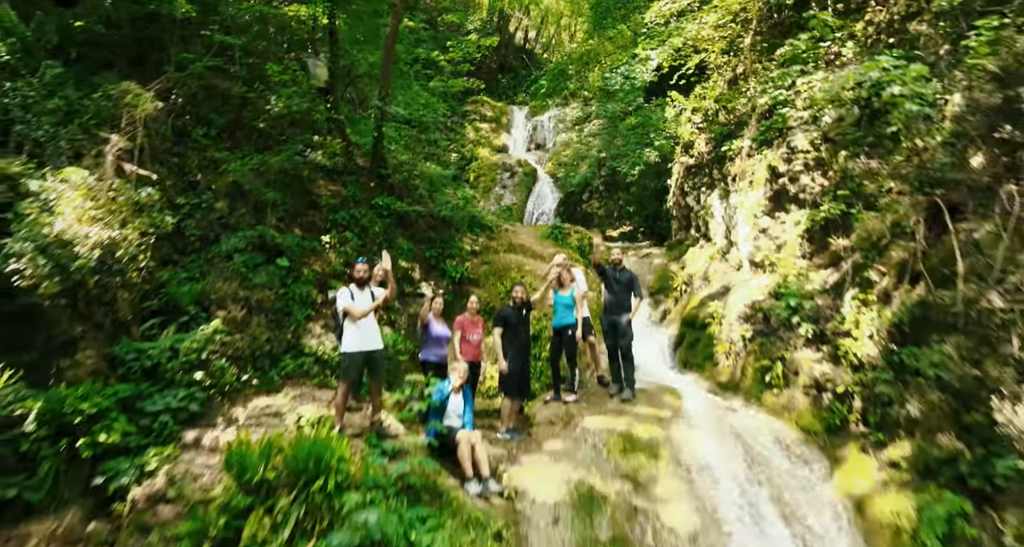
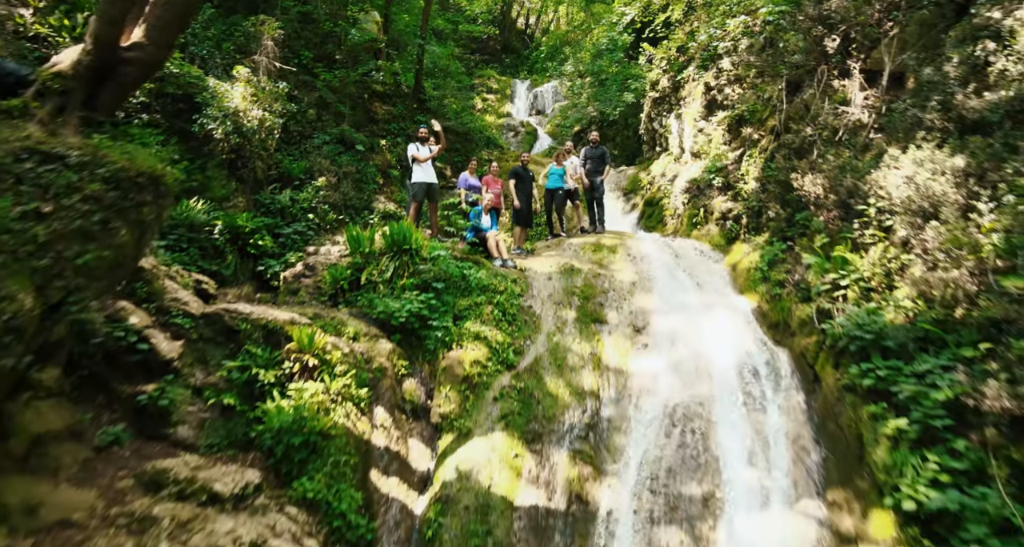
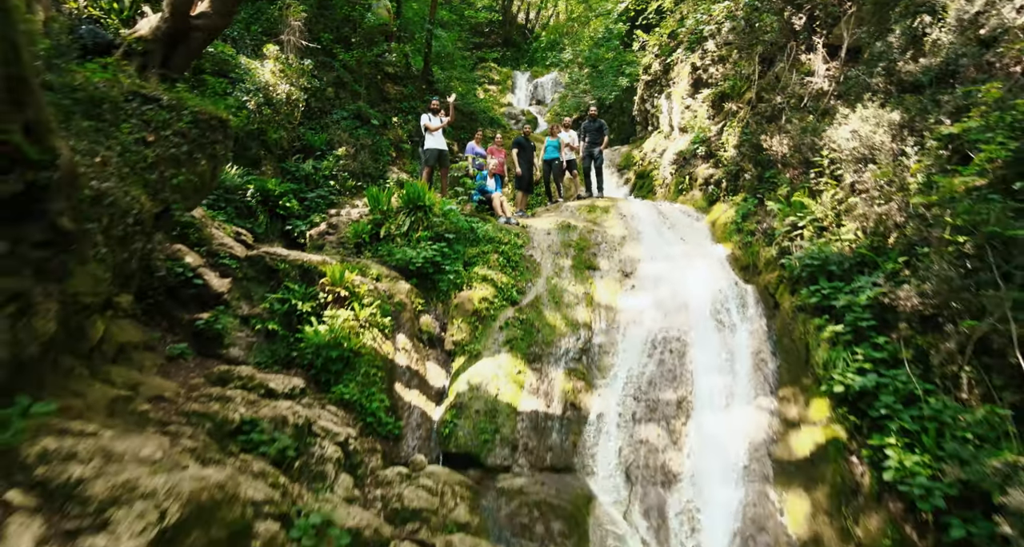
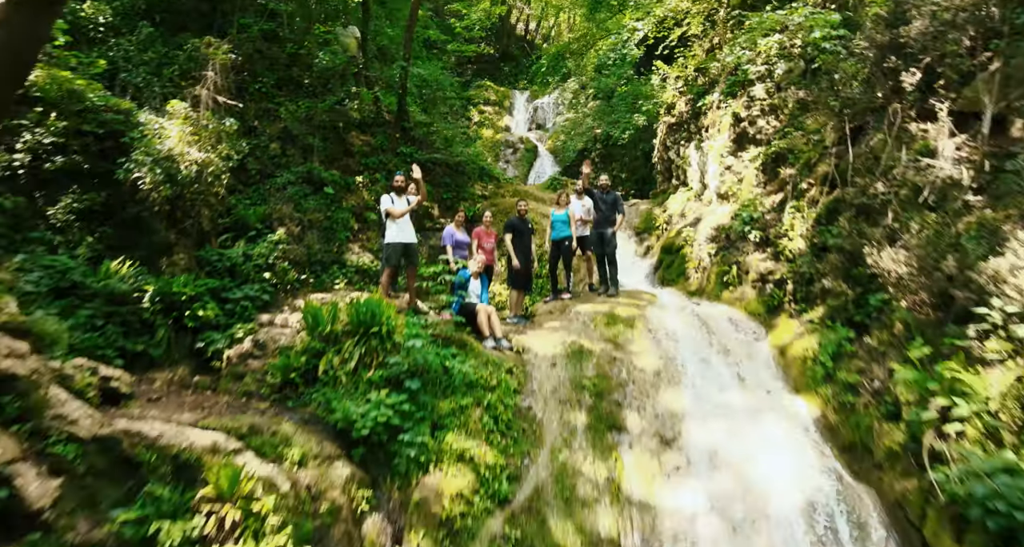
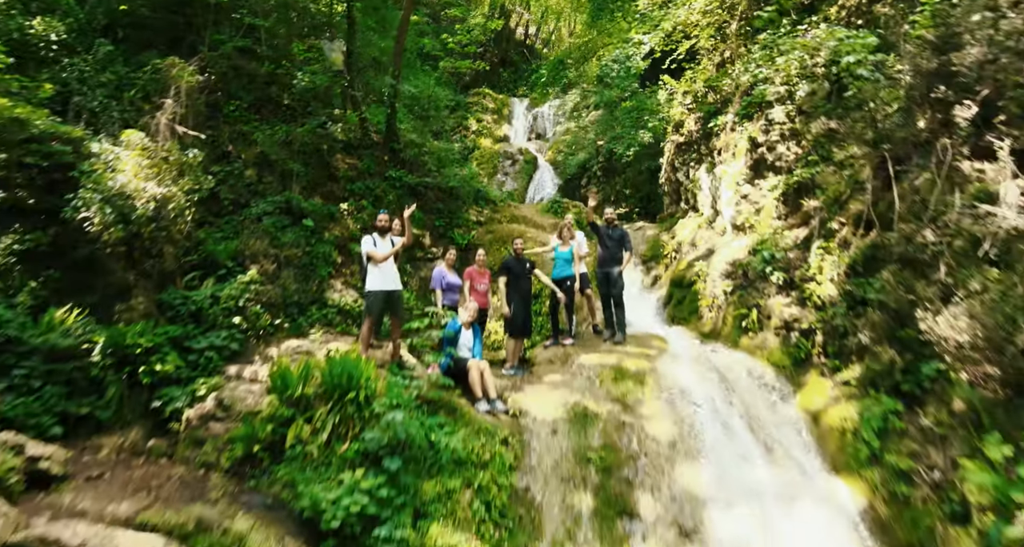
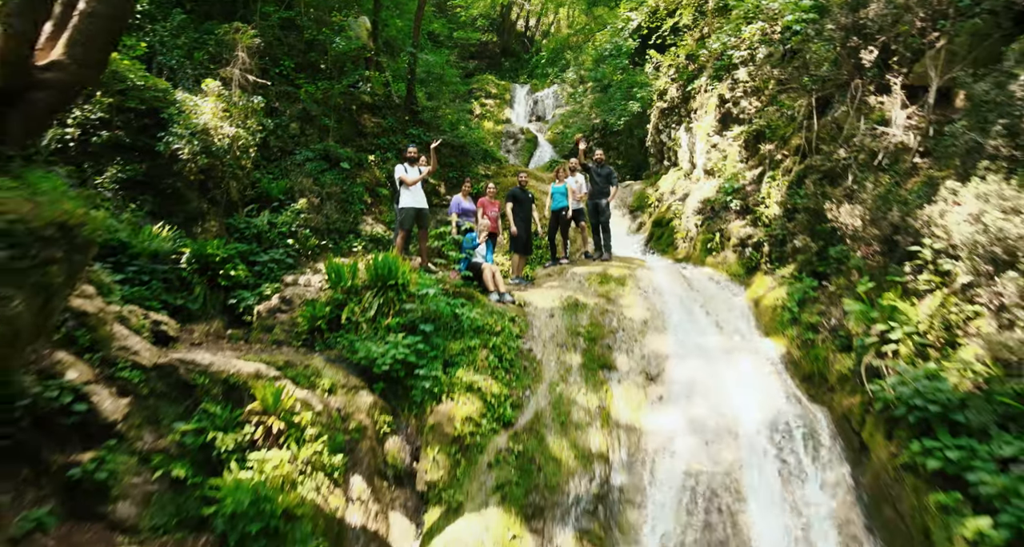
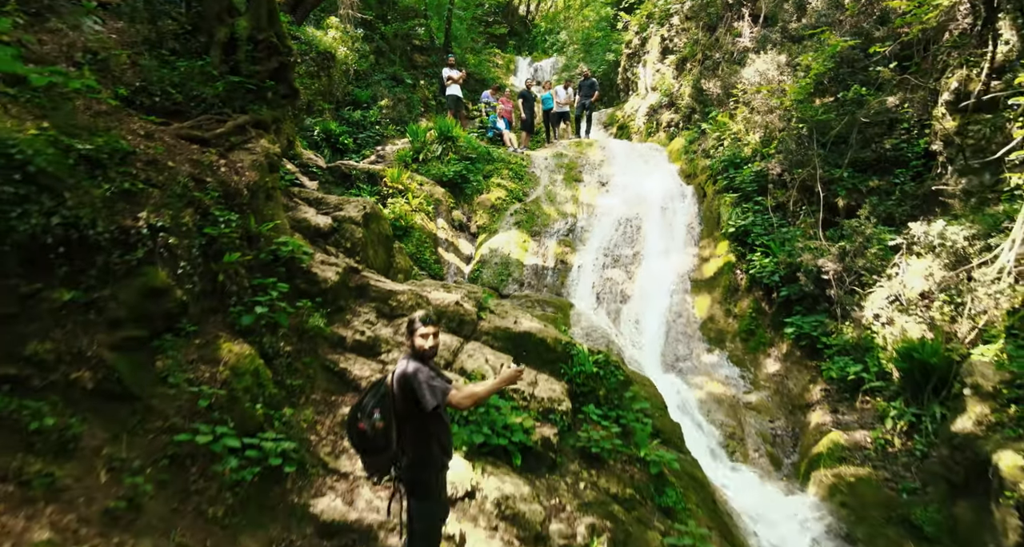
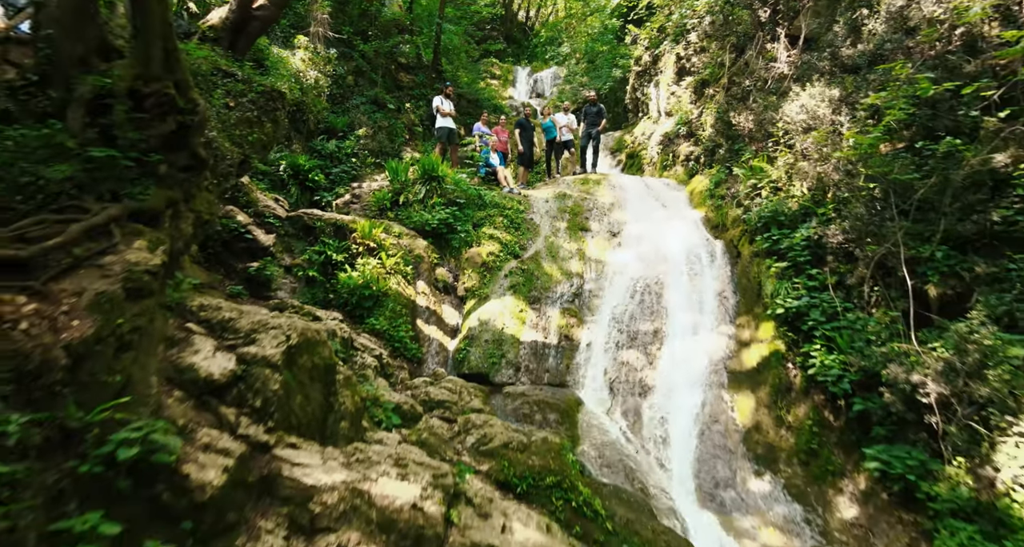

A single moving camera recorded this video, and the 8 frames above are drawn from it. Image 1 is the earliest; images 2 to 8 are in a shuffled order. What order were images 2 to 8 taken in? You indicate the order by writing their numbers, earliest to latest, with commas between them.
5, 4, 6, 2, 3, 8, 7
